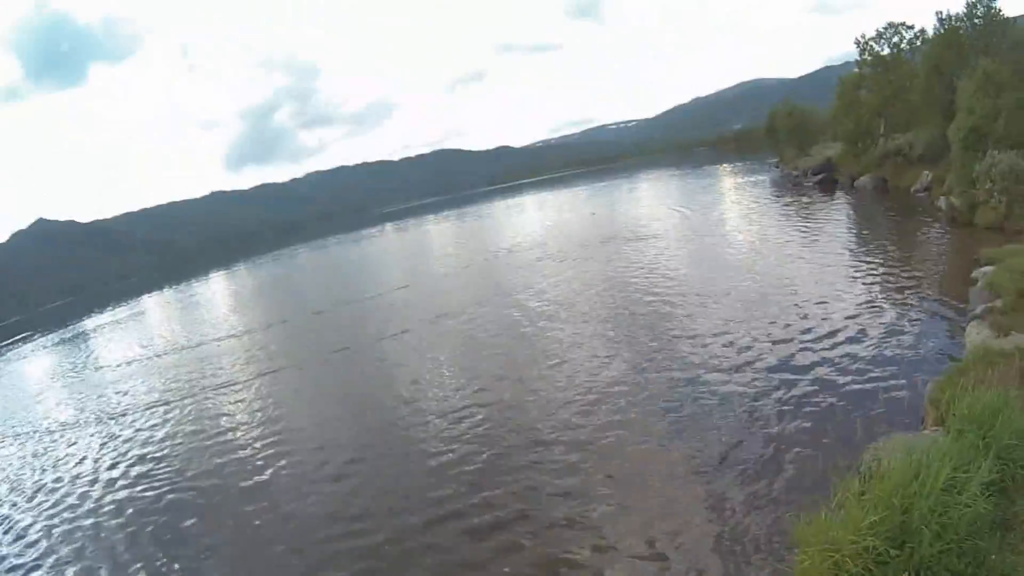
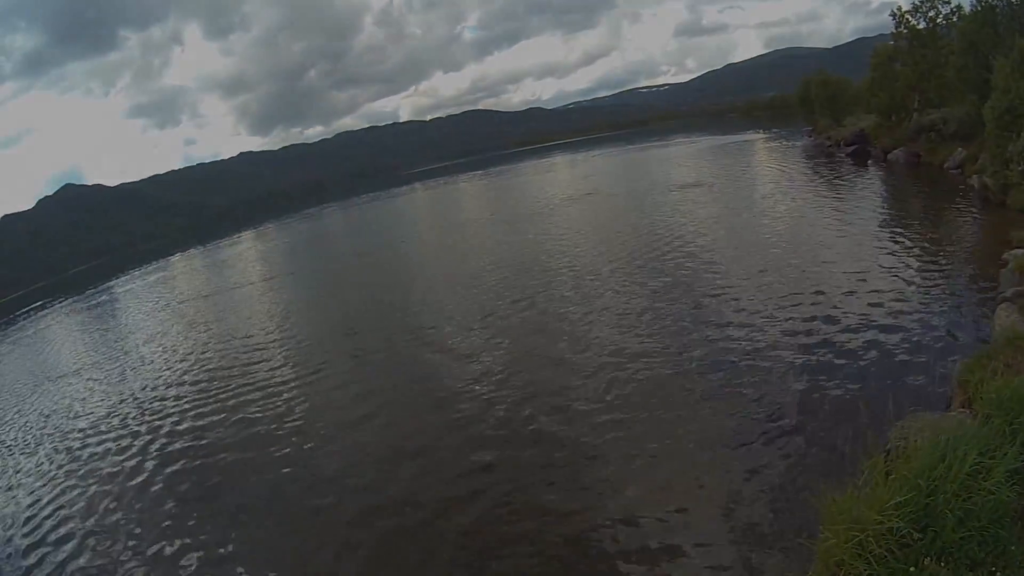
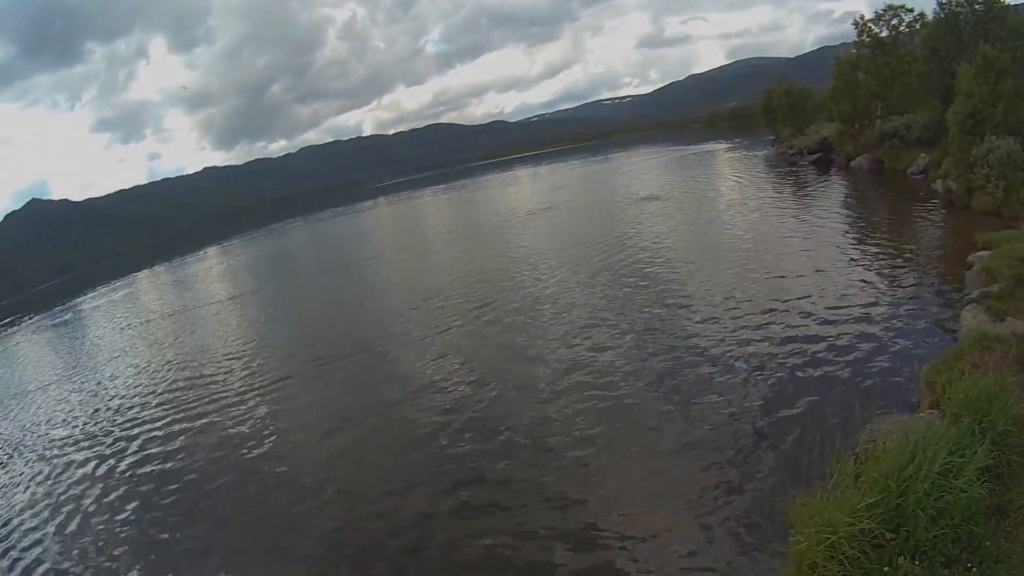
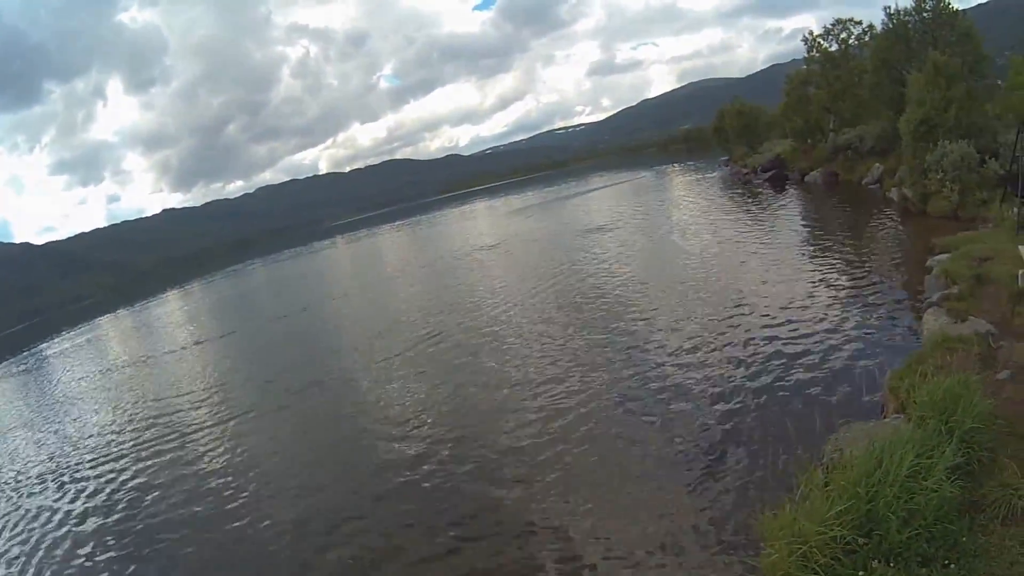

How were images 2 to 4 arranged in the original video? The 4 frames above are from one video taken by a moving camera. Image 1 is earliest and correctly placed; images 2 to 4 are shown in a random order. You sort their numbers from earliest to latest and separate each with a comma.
4, 3, 2
